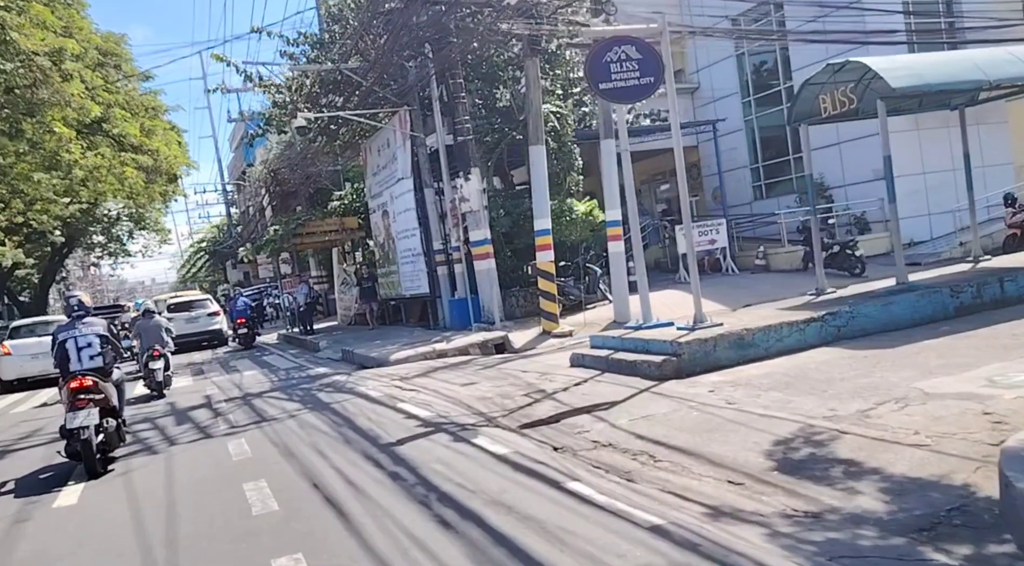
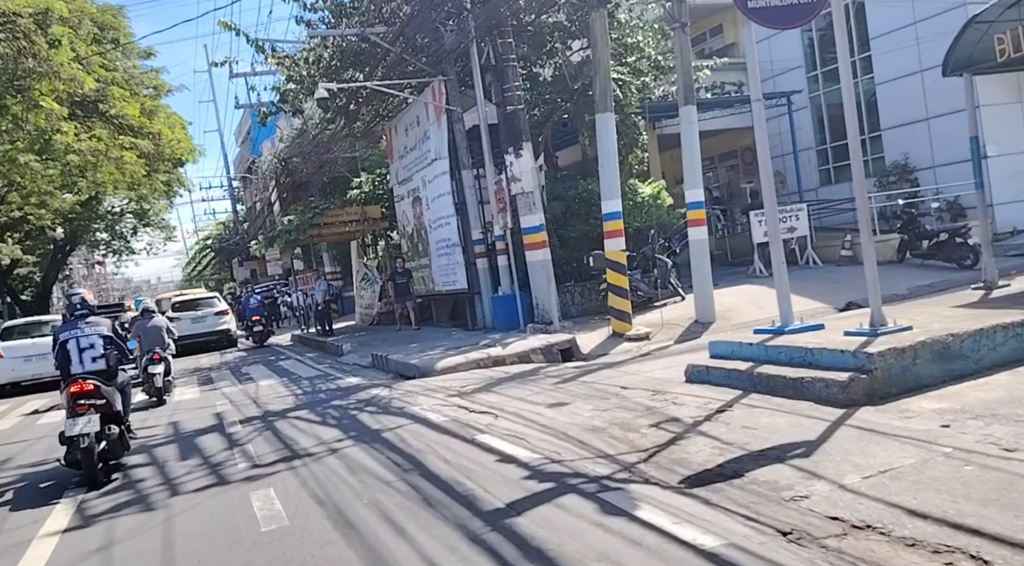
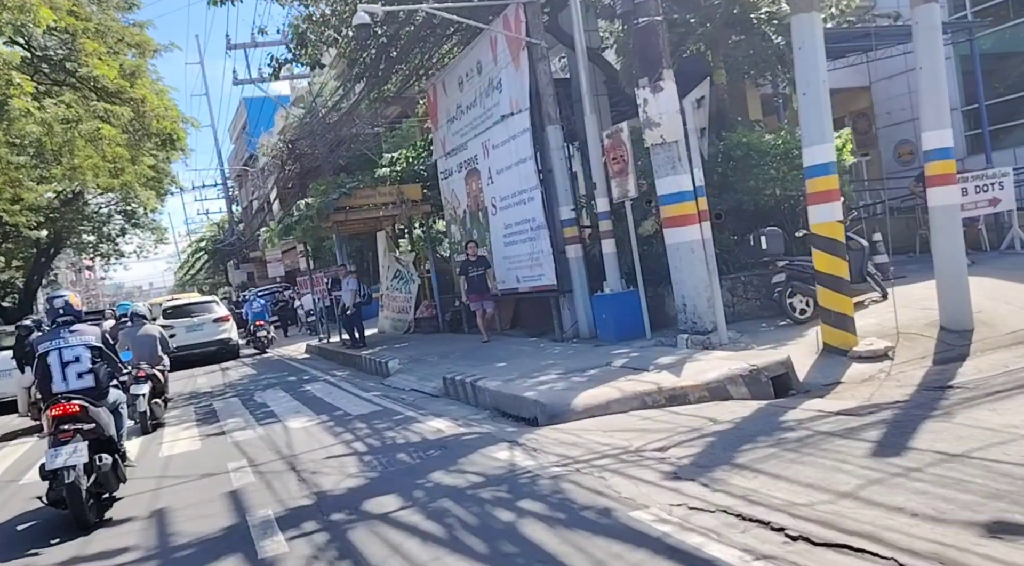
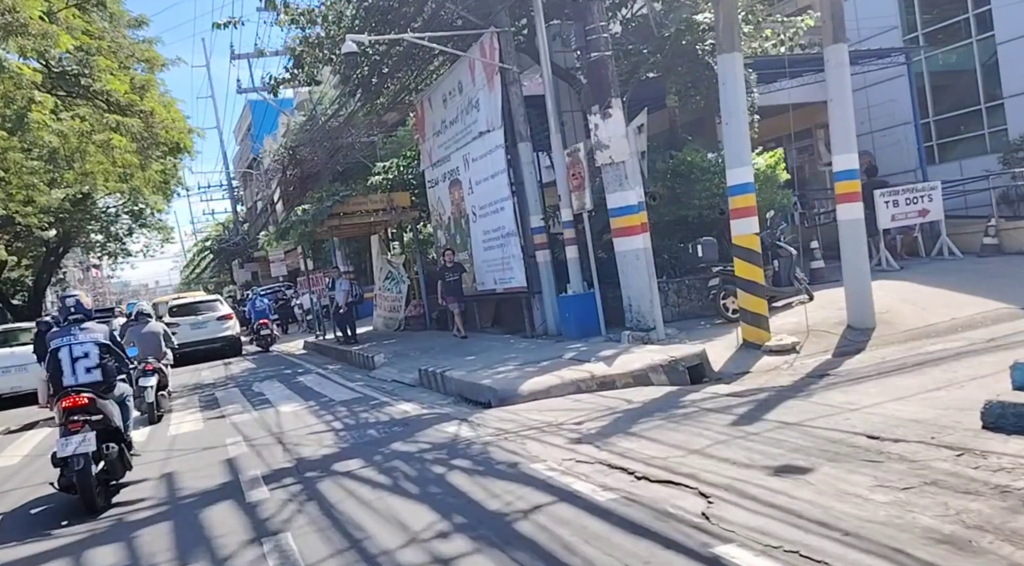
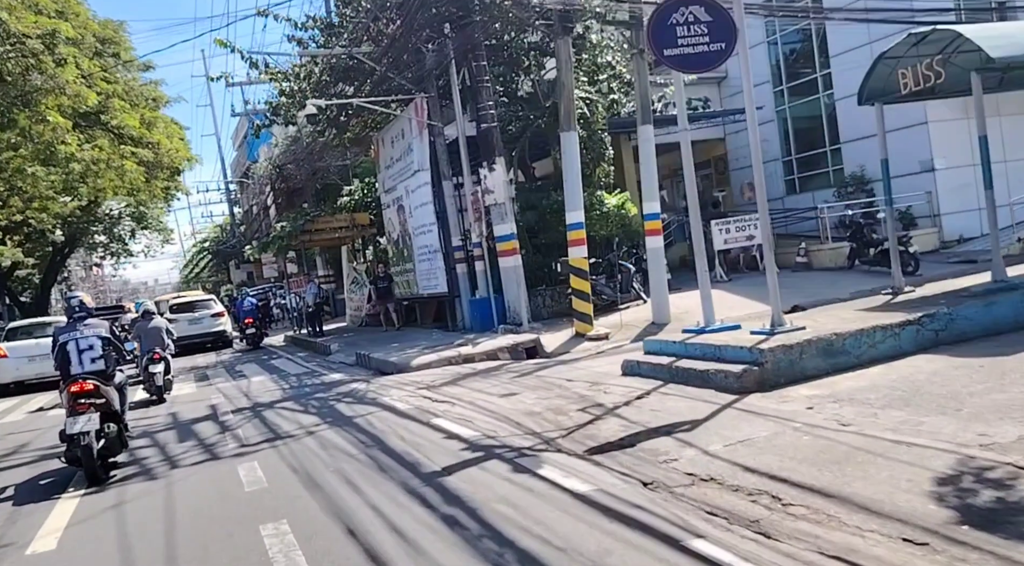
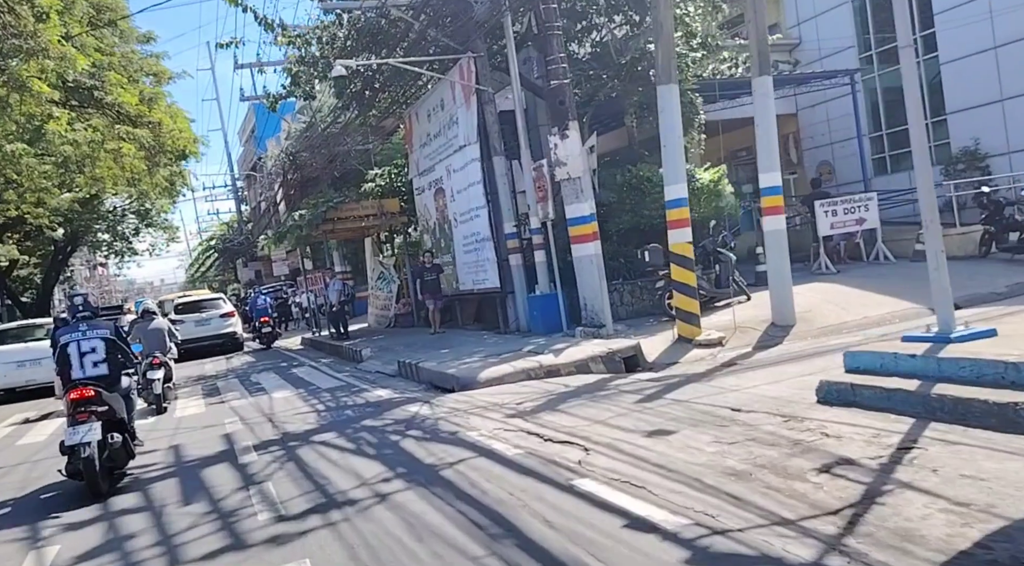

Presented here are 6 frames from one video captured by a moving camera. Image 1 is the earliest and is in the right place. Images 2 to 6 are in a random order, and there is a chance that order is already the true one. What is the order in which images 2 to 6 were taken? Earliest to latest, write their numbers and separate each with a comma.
5, 2, 6, 4, 3
